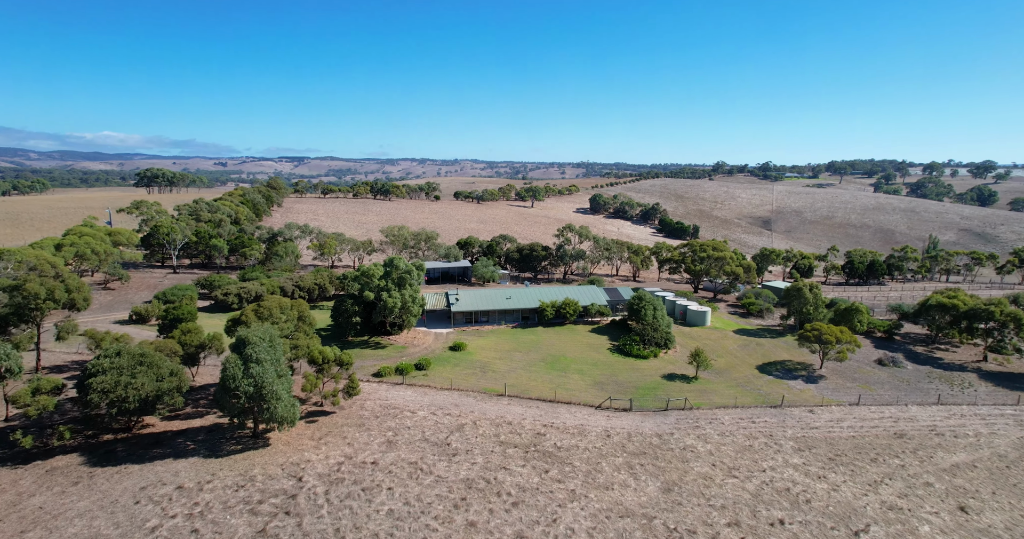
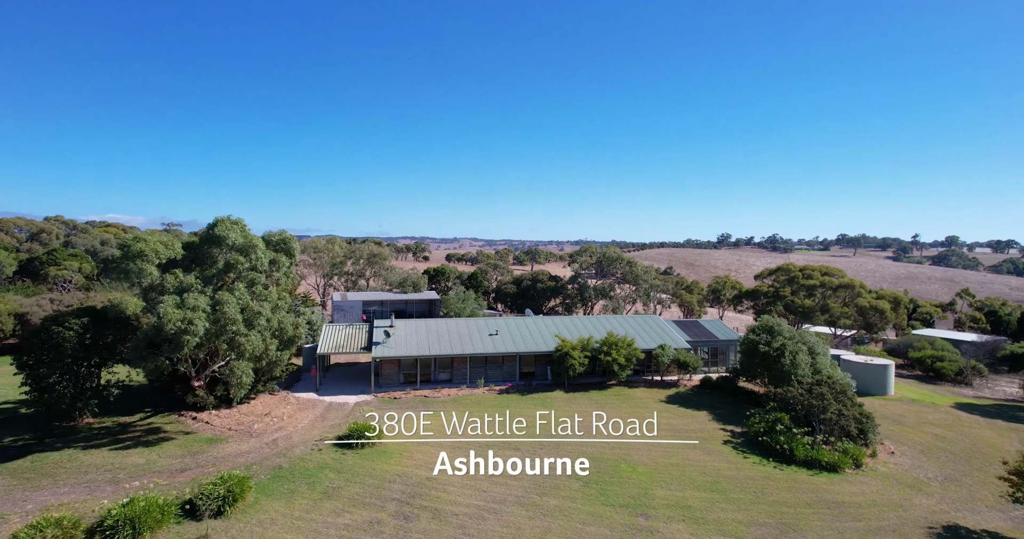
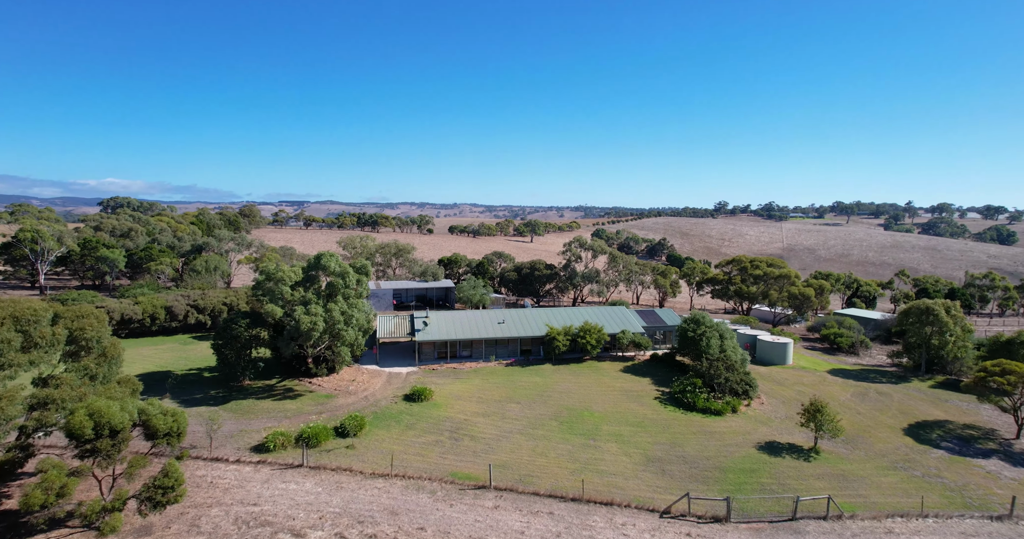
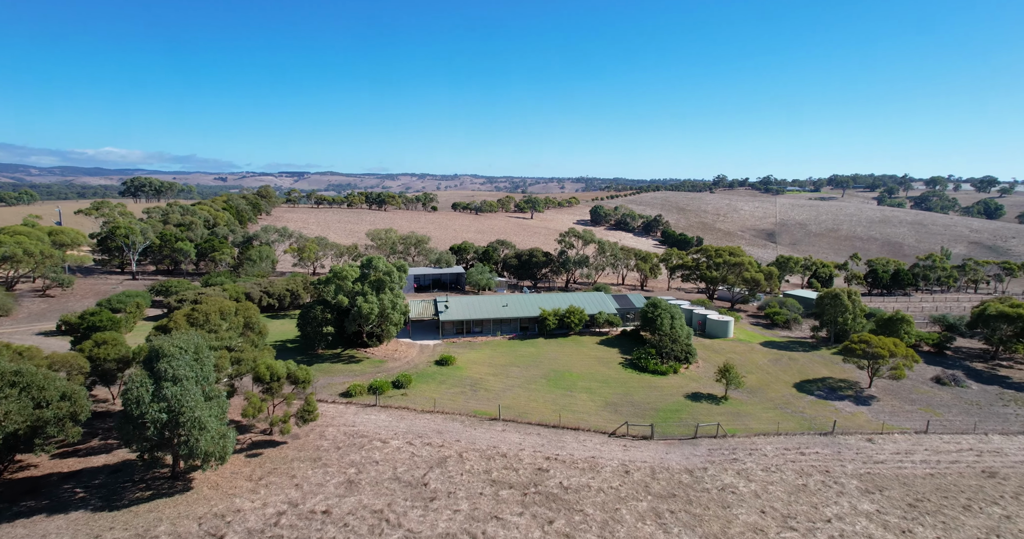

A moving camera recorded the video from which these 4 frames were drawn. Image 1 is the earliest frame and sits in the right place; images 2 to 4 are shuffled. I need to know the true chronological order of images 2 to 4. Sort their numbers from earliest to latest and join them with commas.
4, 3, 2
